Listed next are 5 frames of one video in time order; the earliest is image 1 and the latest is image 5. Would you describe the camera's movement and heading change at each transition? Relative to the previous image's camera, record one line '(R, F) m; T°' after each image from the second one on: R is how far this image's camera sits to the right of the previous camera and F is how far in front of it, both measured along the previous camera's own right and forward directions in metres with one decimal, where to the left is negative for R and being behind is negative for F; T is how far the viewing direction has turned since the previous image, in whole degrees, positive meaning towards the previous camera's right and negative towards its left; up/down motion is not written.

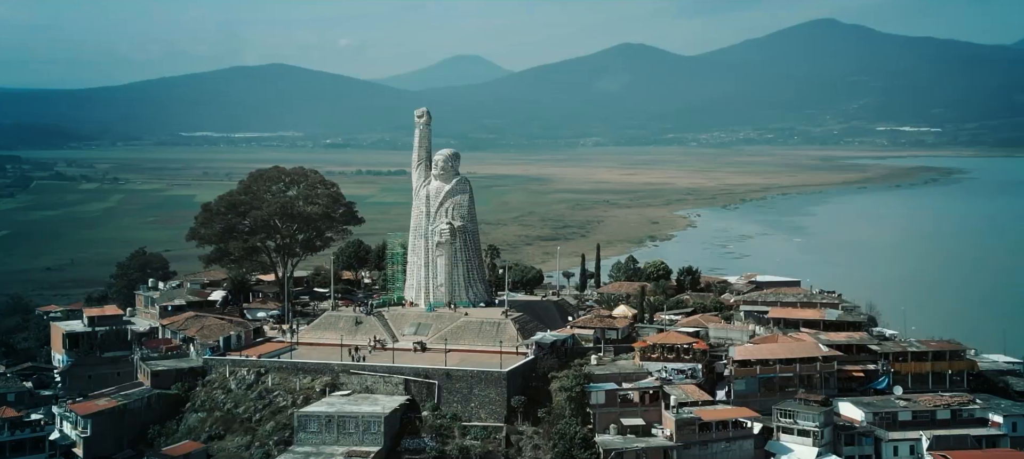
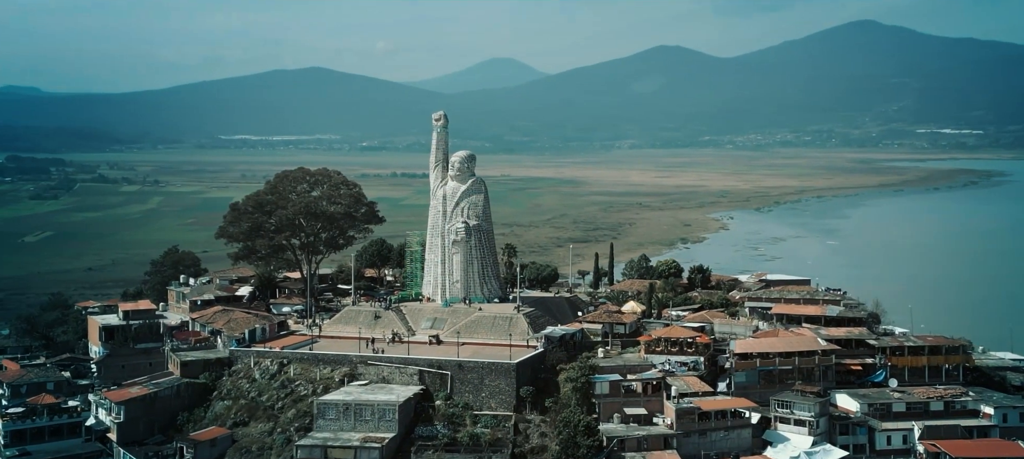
(+0.7, -1.2) m; -2°
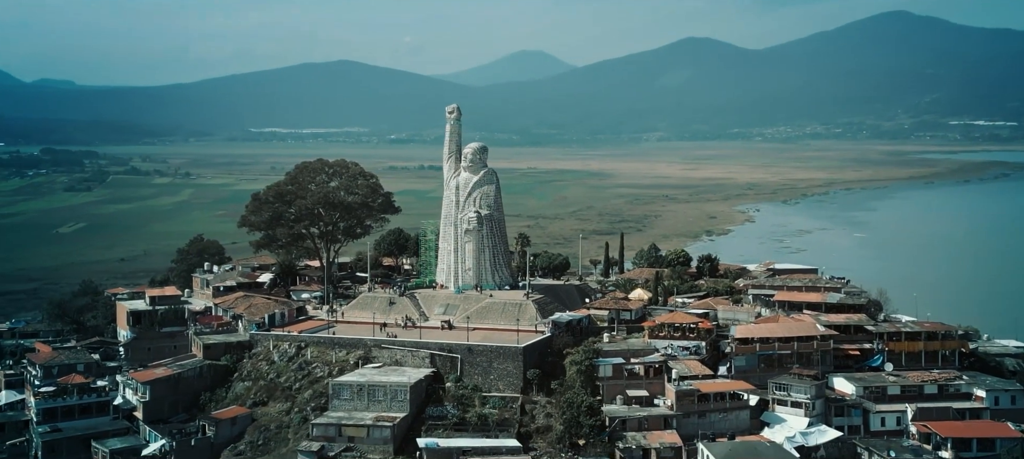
(+0.6, -1.0) m; -2°
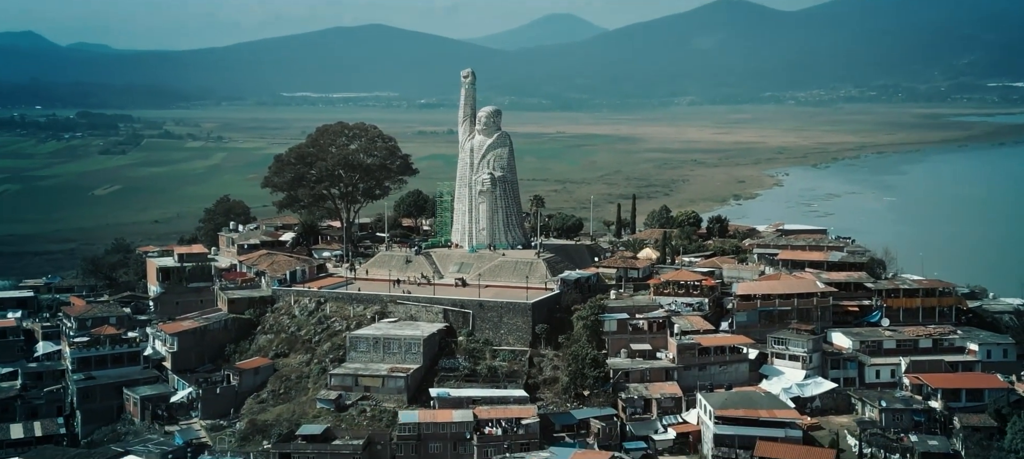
(+0.6, -1.1) m; -2°
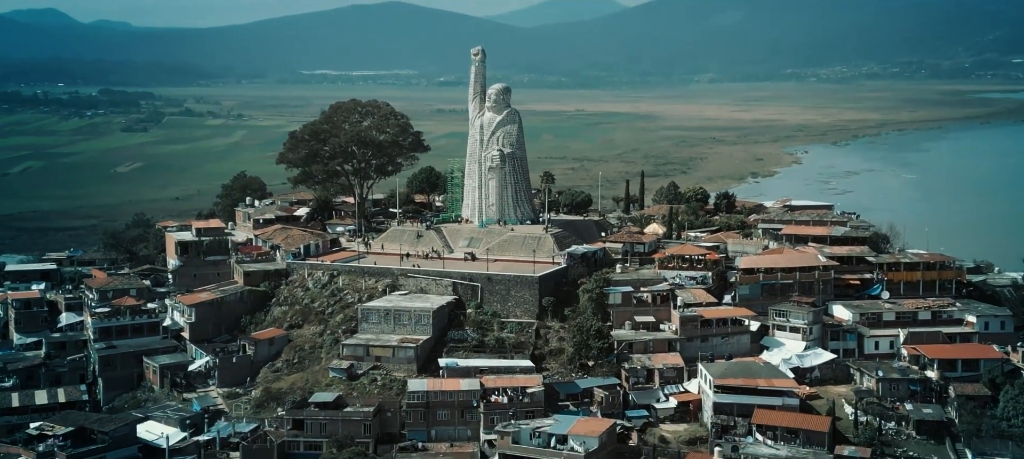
(+0.4, -0.7) m; -1°
